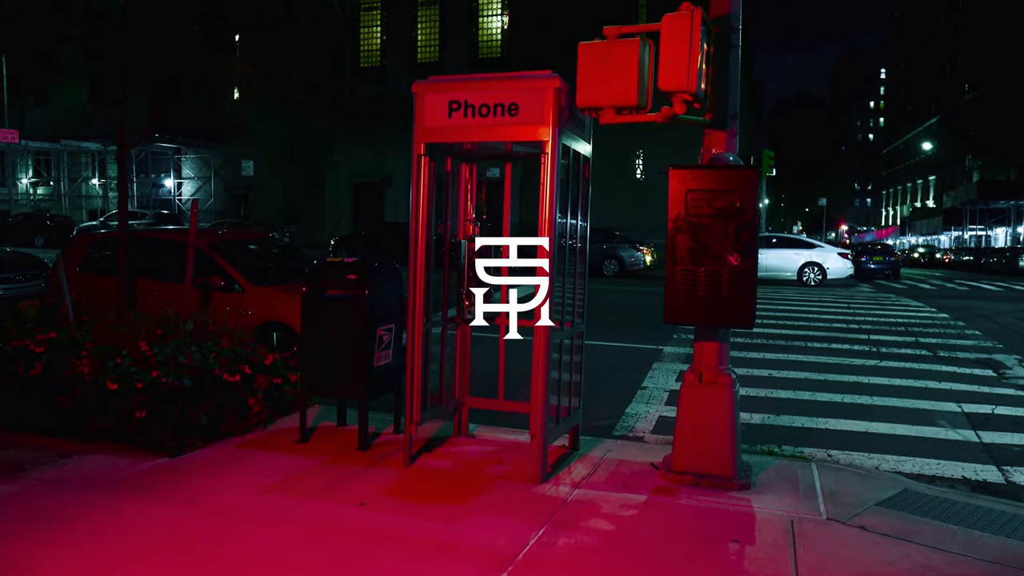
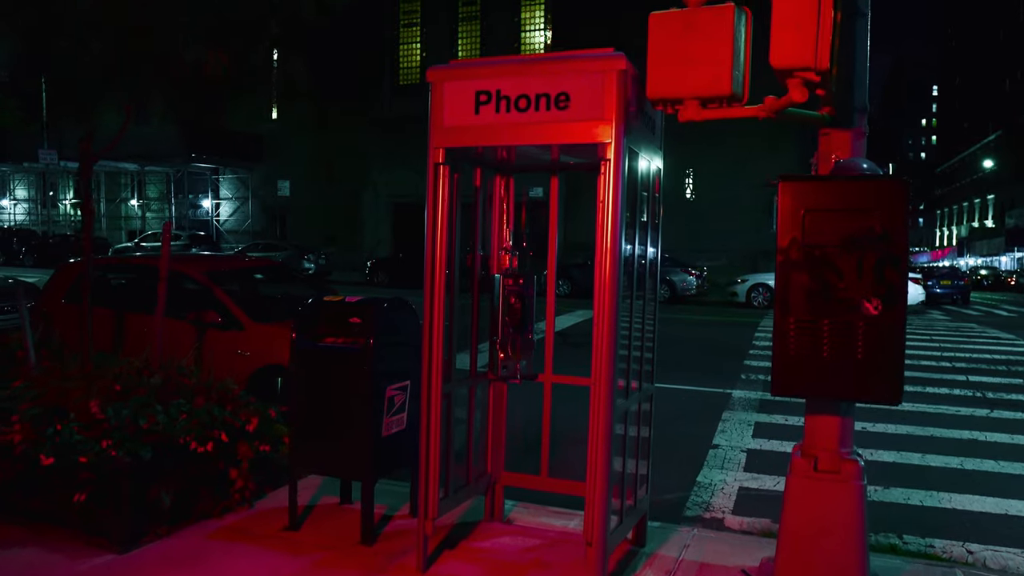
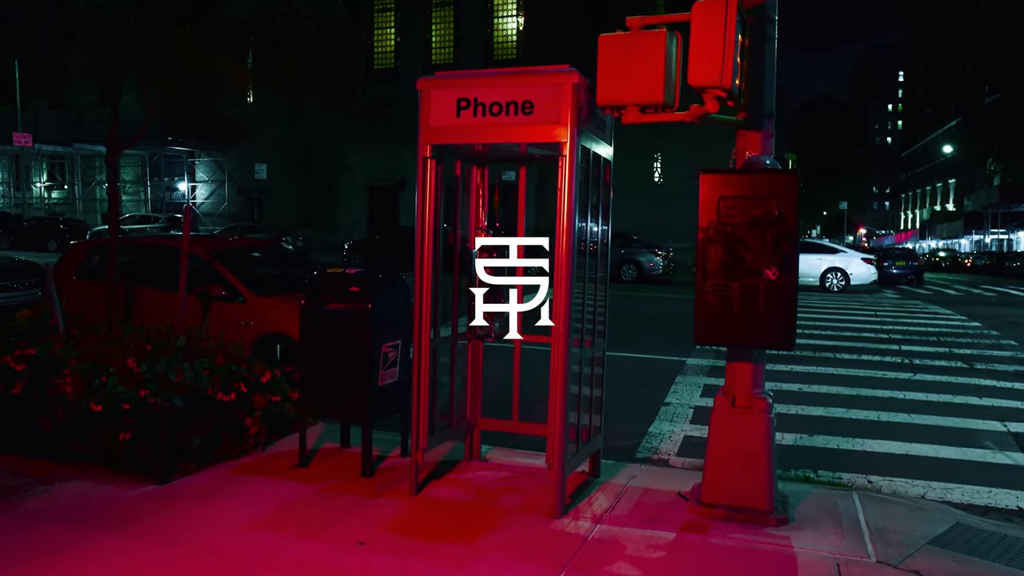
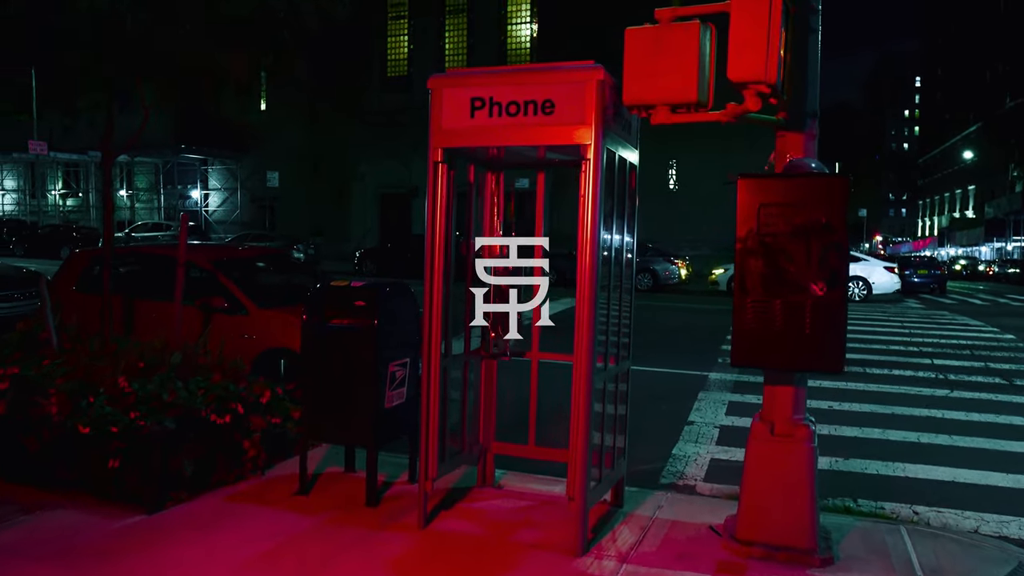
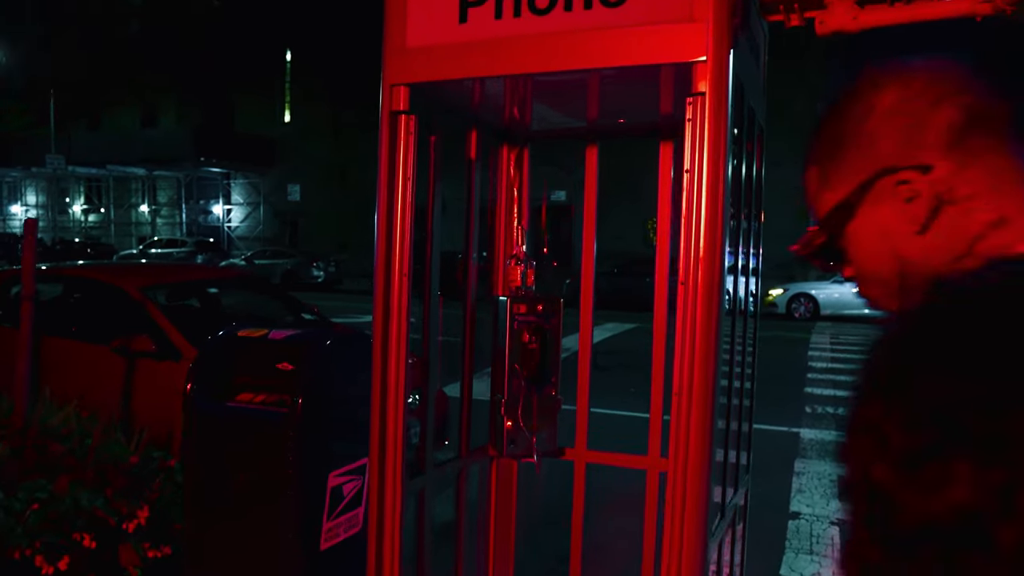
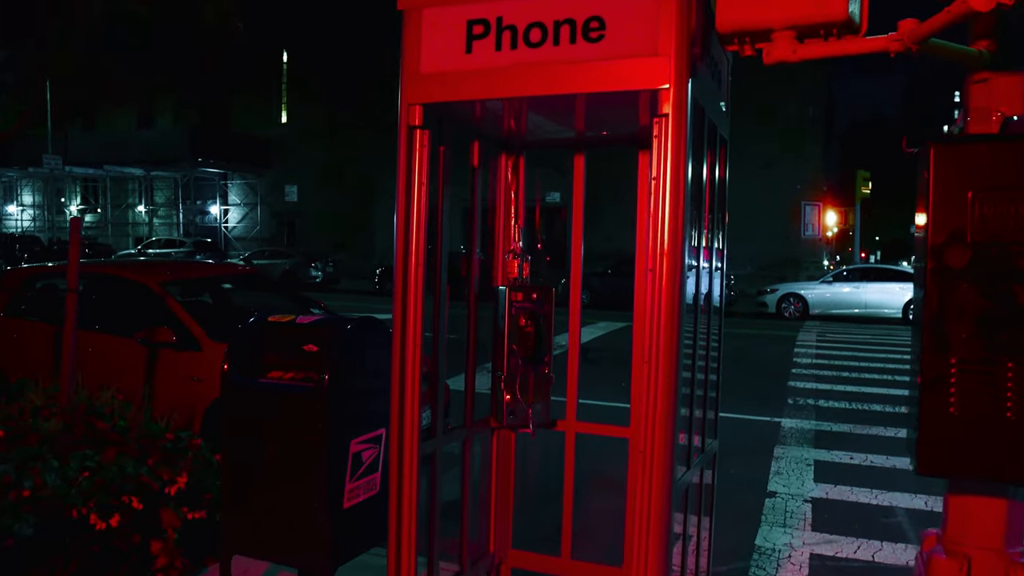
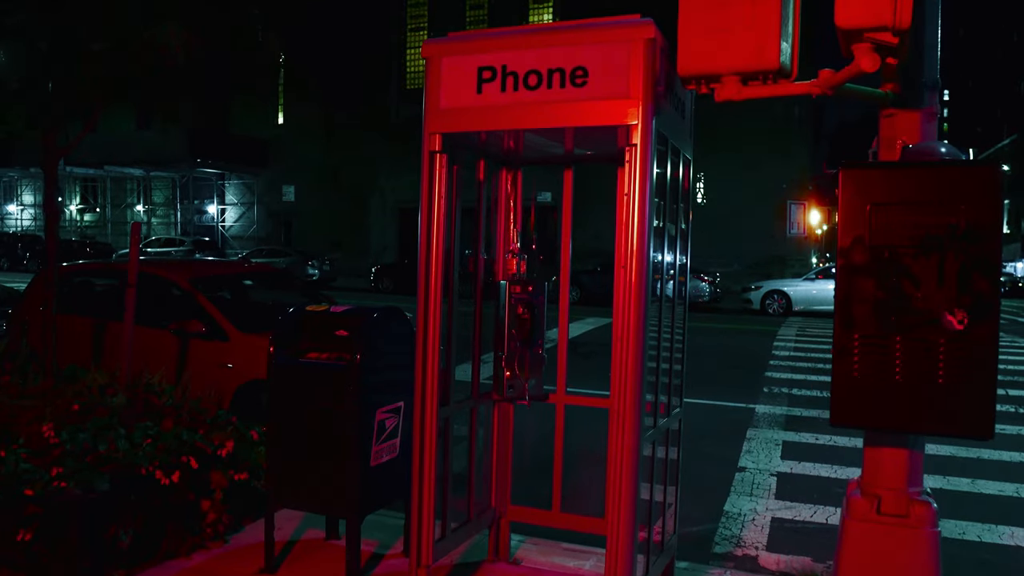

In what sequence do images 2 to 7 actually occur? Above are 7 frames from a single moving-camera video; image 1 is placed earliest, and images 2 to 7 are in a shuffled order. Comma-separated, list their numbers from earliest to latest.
3, 4, 2, 7, 6, 5
